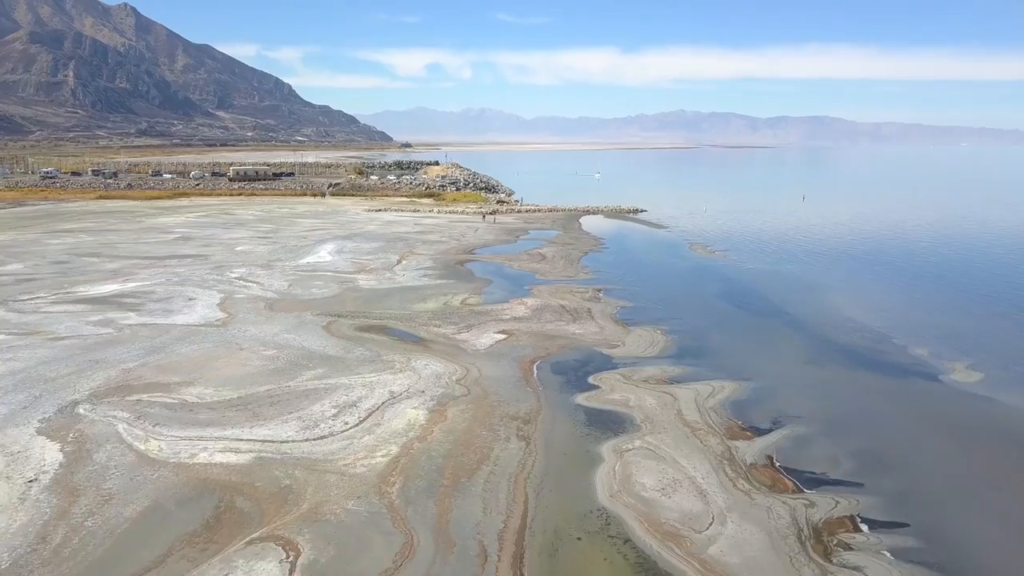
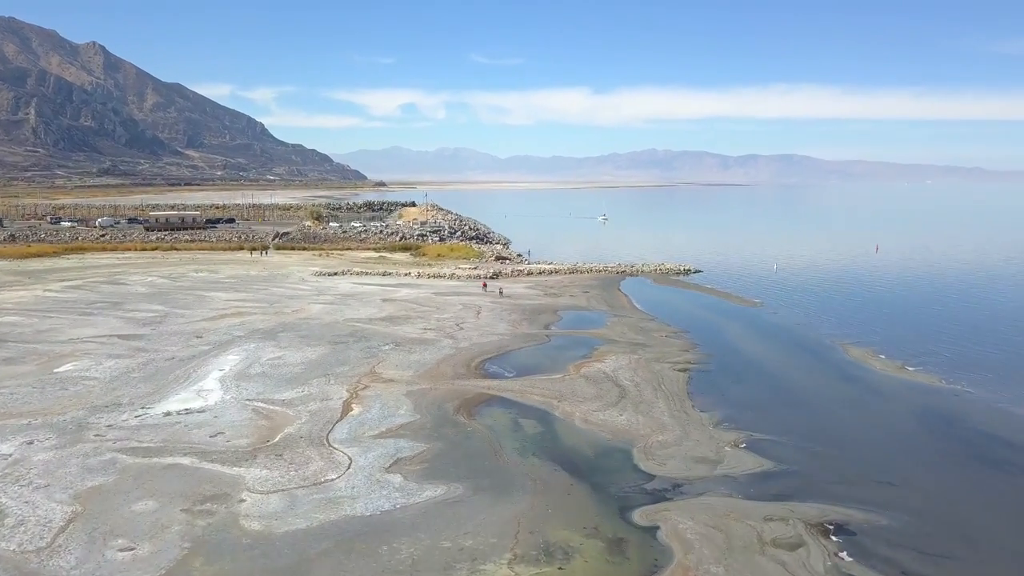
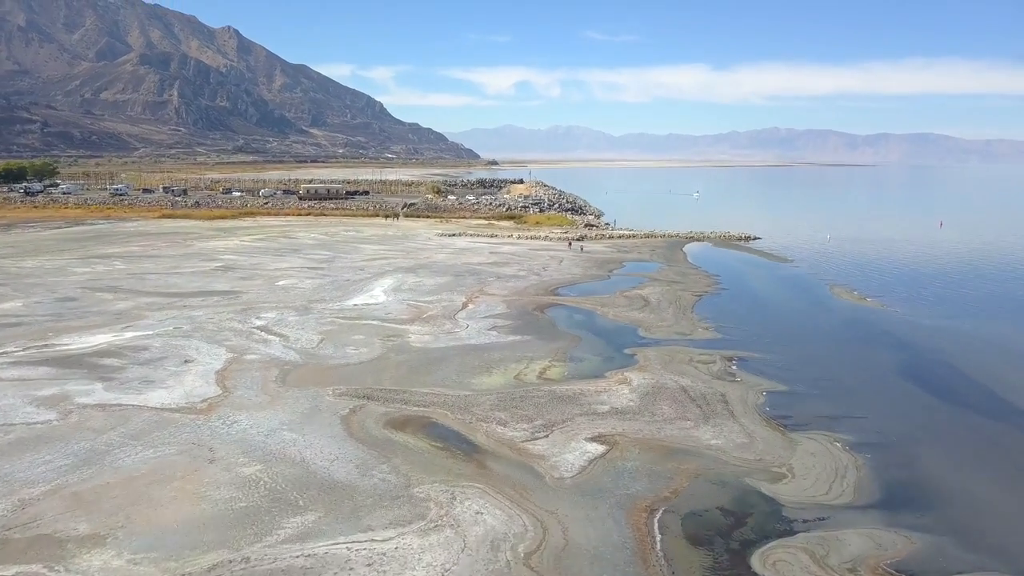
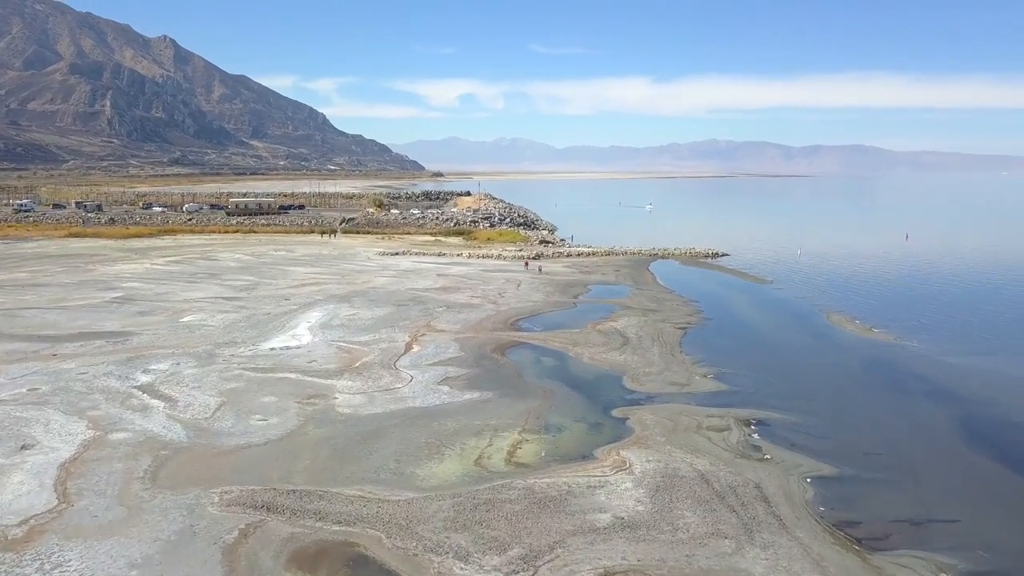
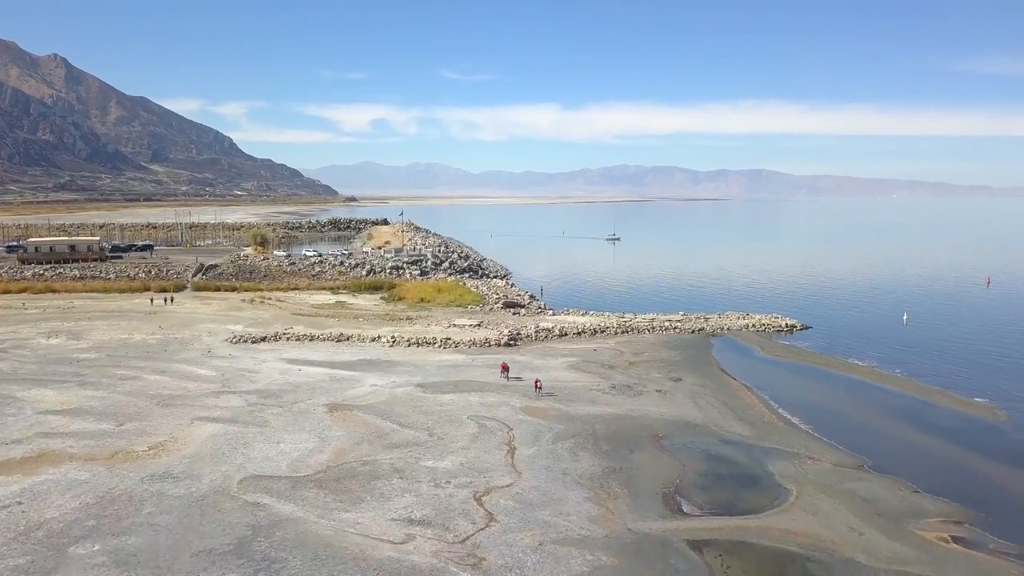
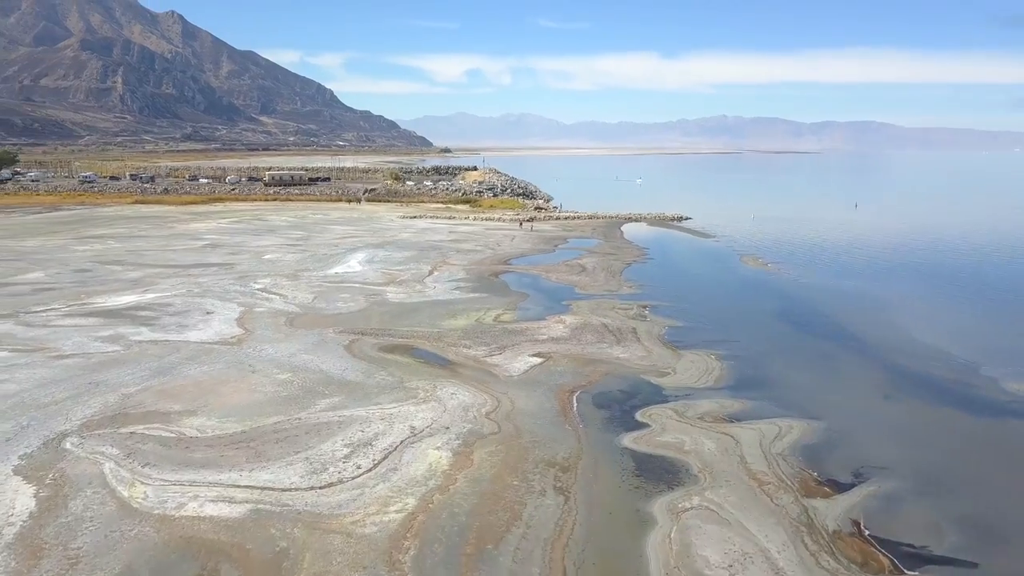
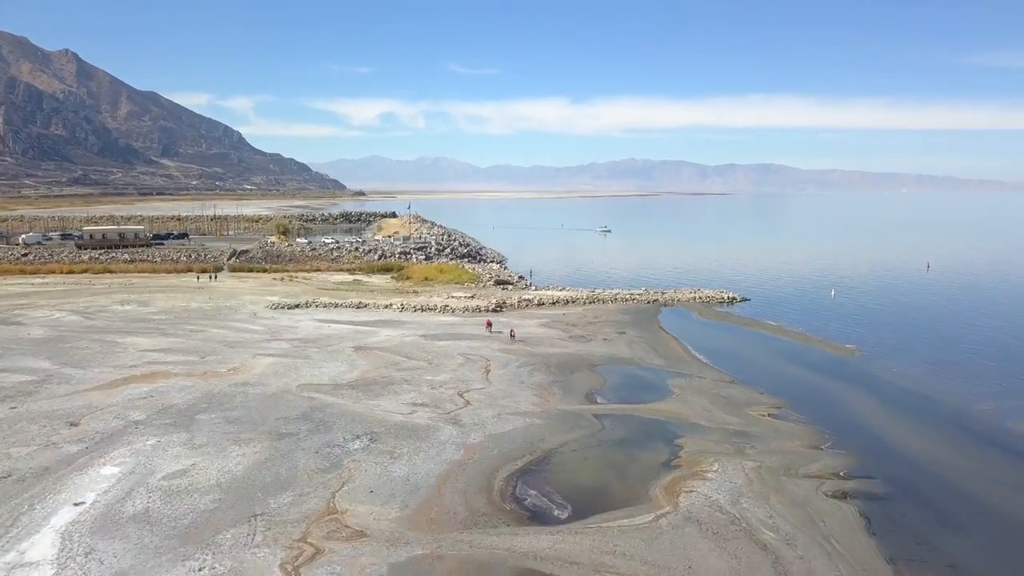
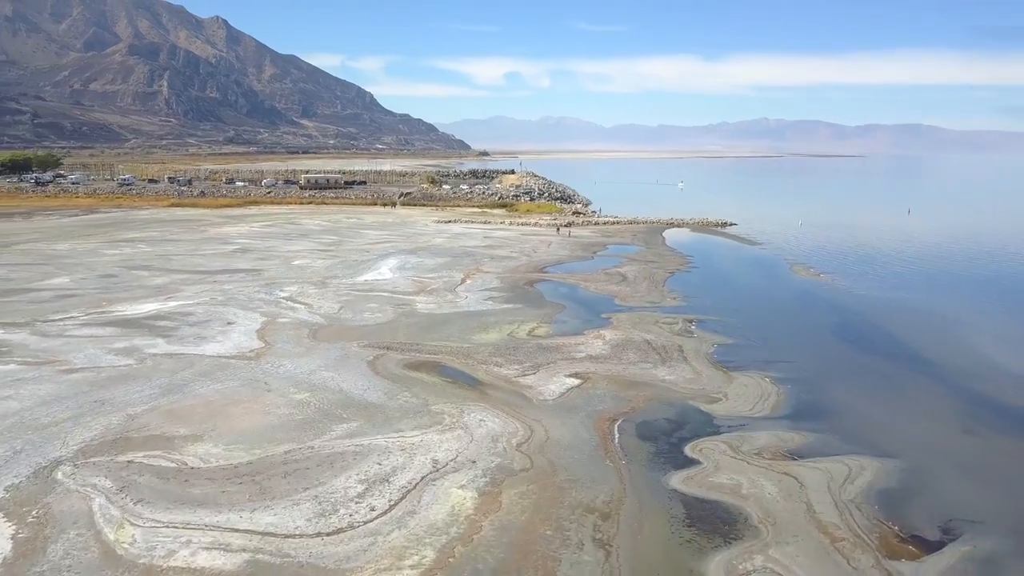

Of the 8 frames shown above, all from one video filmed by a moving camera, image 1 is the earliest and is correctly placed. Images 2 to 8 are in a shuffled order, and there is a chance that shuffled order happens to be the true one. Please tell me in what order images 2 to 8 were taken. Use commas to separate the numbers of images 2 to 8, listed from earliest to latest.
6, 8, 3, 4, 2, 7, 5
